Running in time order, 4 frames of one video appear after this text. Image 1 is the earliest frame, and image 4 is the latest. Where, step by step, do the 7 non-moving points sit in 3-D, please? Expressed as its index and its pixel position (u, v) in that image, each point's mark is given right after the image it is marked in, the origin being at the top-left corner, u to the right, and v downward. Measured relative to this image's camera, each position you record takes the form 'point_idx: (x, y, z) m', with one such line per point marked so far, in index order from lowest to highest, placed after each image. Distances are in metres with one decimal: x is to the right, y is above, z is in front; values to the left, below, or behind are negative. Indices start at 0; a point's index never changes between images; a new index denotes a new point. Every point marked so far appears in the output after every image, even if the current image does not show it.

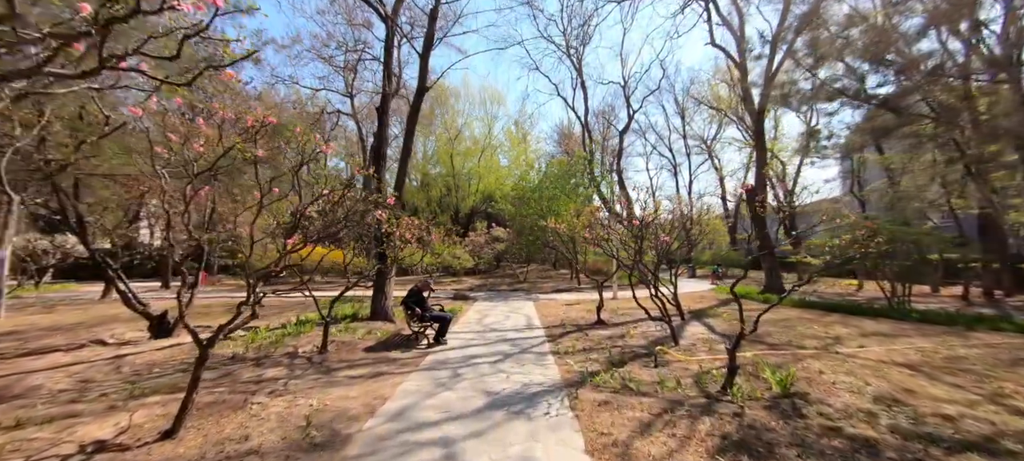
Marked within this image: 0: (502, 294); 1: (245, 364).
0: (-0.4, -2.5, +15.2) m
1: (-3.4, -1.7, +4.7) m
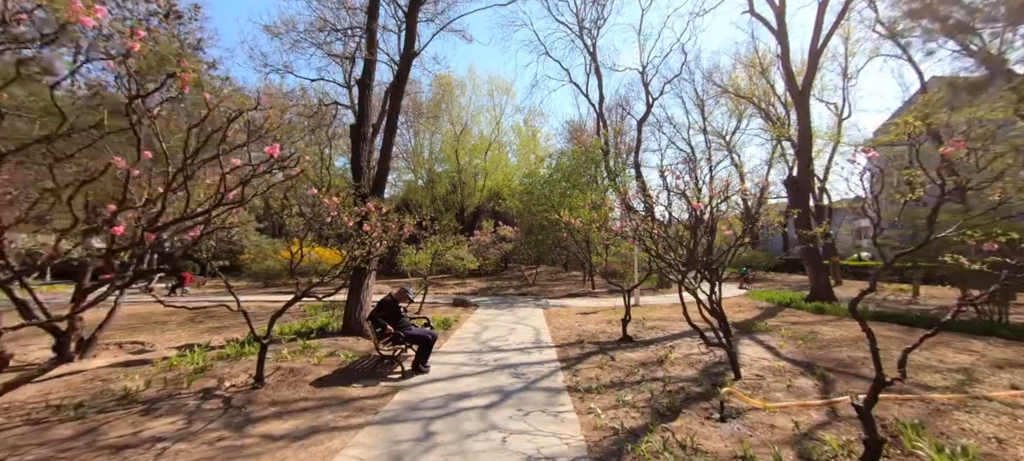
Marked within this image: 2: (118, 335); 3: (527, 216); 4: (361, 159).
0: (-0.1, -2.5, +13.6) m
1: (-3.4, -1.6, +3.3) m
2: (-7.0, -1.9, +6.7) m
3: (+0.7, +0.8, +19.5) m
4: (-3.0, +1.4, +7.5) m
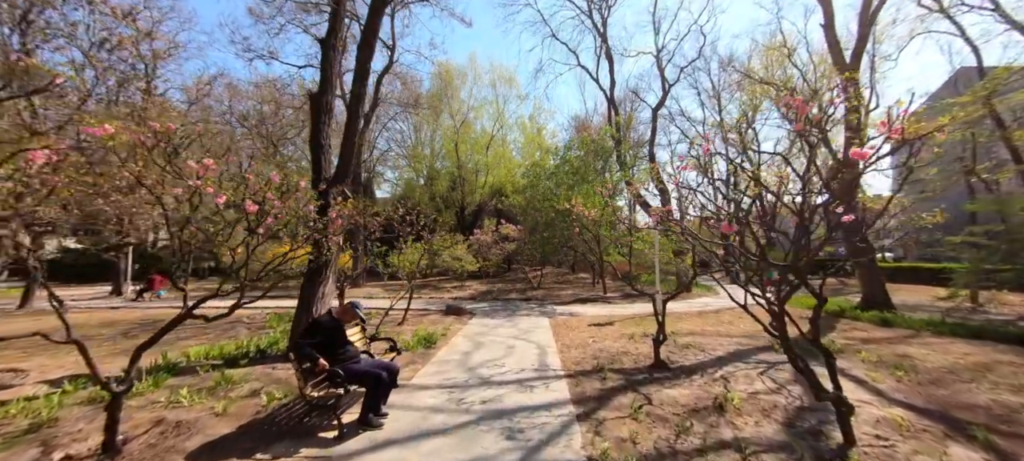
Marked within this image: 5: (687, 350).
0: (-0.1, -2.4, +12.1) m
1: (-3.4, -1.5, +1.8) m
2: (-7.0, -1.8, +5.3) m
3: (+0.9, +0.8, +18.0) m
4: (-3.0, +1.5, +6.0) m
5: (+2.7, -1.8, +5.7) m
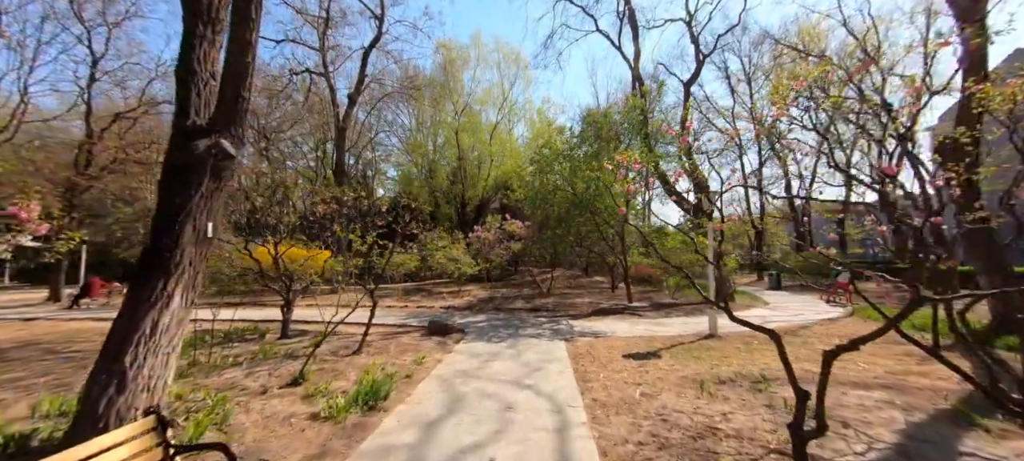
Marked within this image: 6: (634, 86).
0: (+0.1, -2.2, +9.7) m
1: (-3.5, -1.3, -0.5) m
2: (-7.0, -1.6, +3.0) m
3: (+1.1, +1.0, +15.5) m
4: (-3.0, +1.7, +3.6) m
5: (+2.6, -1.6, +3.2) m
6: (+5.4, +6.4, +16.9) m
